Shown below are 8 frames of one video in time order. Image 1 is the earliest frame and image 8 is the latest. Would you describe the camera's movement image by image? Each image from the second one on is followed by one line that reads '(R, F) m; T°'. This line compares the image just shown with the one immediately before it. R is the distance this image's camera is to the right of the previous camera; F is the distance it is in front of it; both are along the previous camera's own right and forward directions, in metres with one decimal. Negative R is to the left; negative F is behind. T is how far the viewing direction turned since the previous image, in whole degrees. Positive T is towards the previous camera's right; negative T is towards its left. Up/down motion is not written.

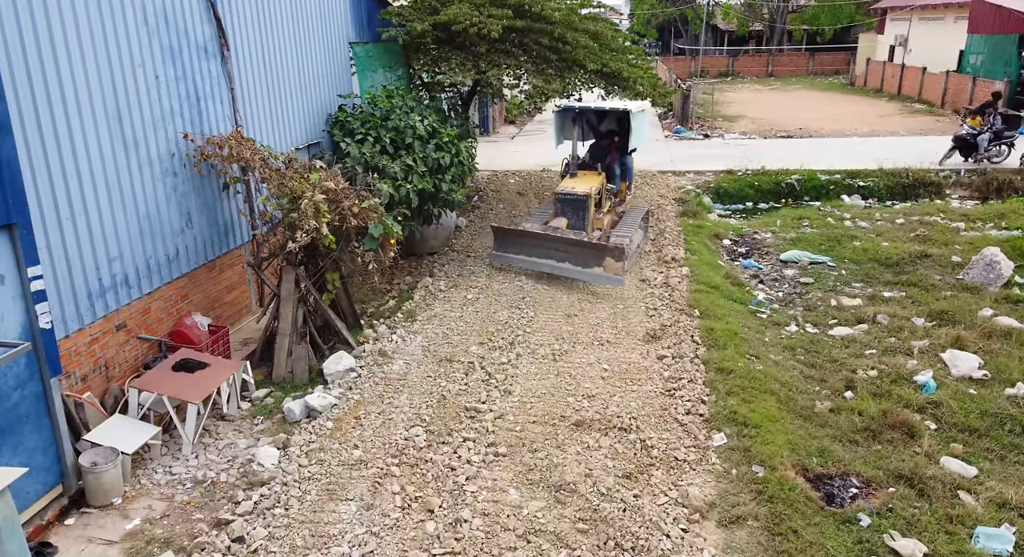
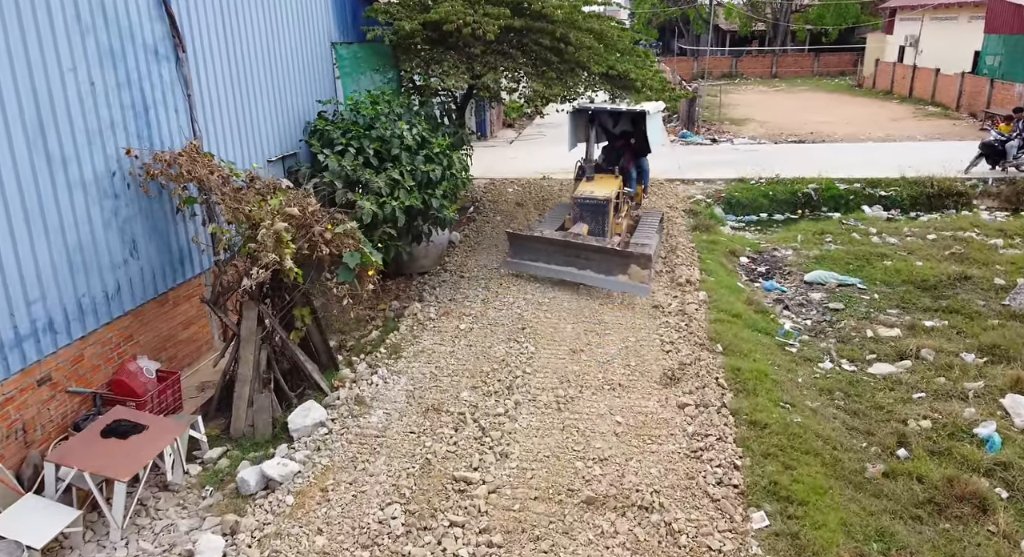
(0.0, +0.8) m; 0°
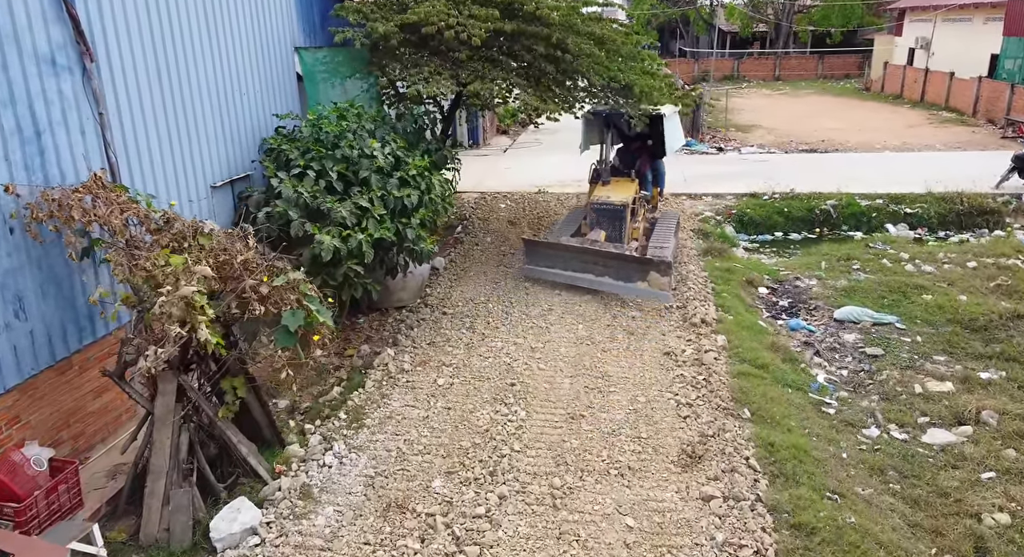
(+0.1, +1.0) m; 0°
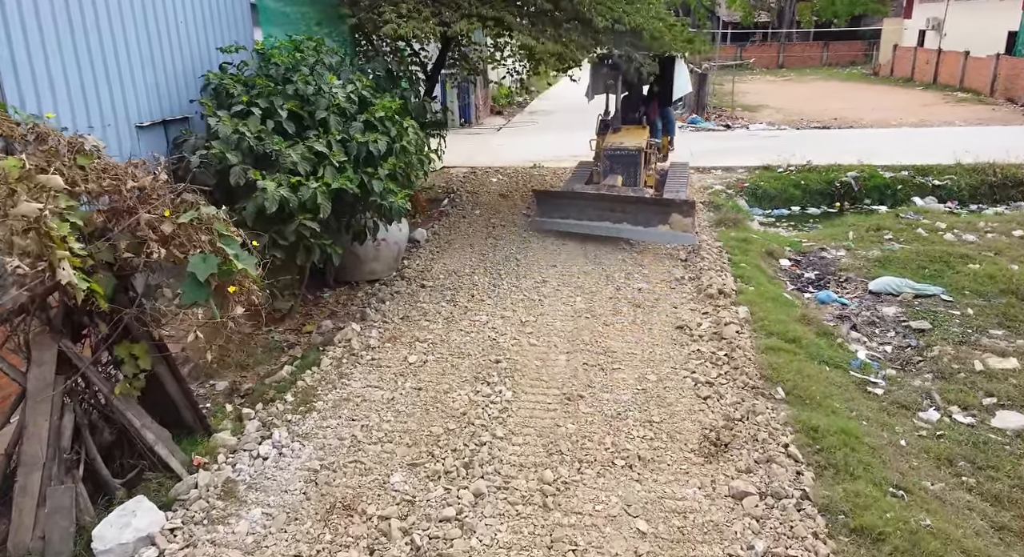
(+0.1, +0.9) m; 0°
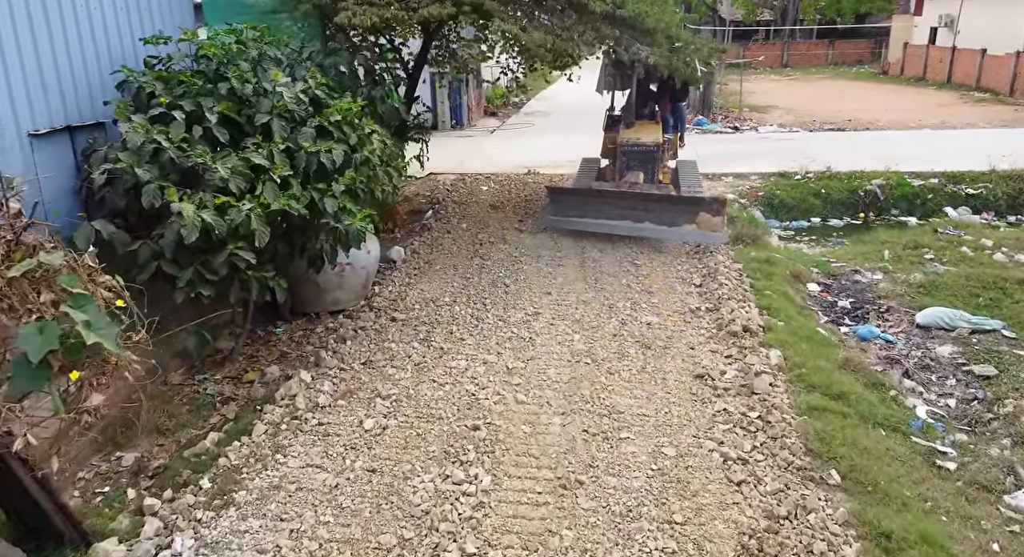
(+0.1, +0.9) m; 0°
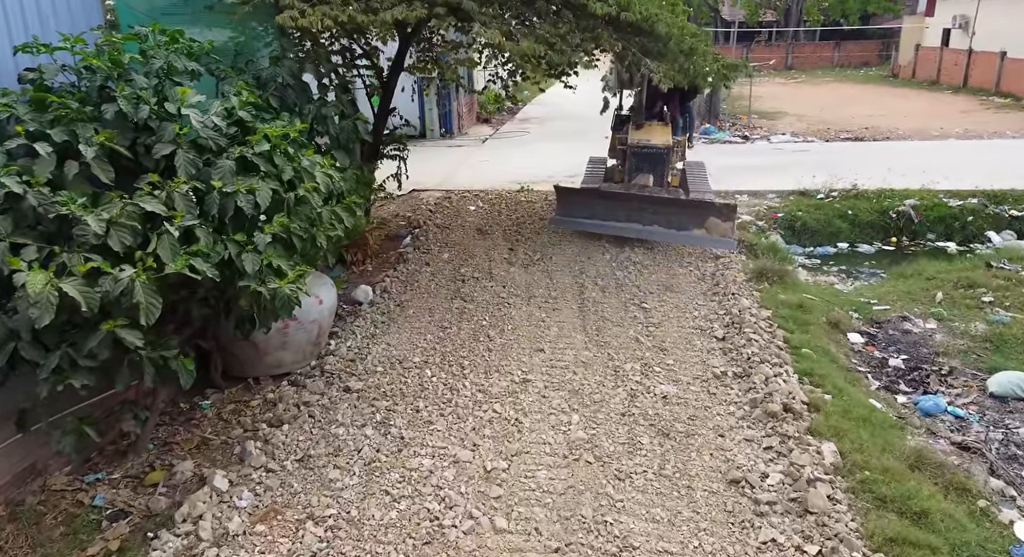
(+0.1, +1.0) m; 0°
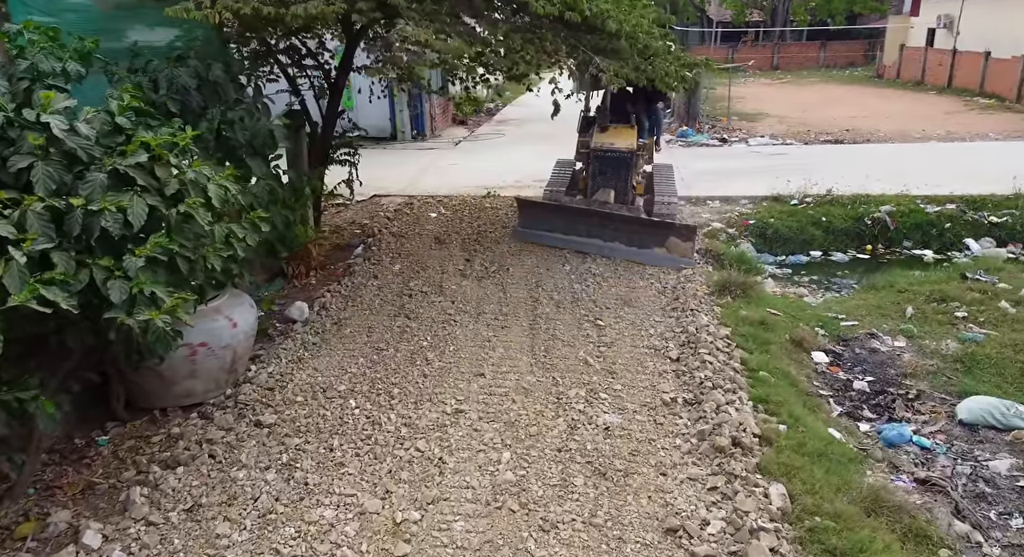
(+0.3, +0.3) m; +1°
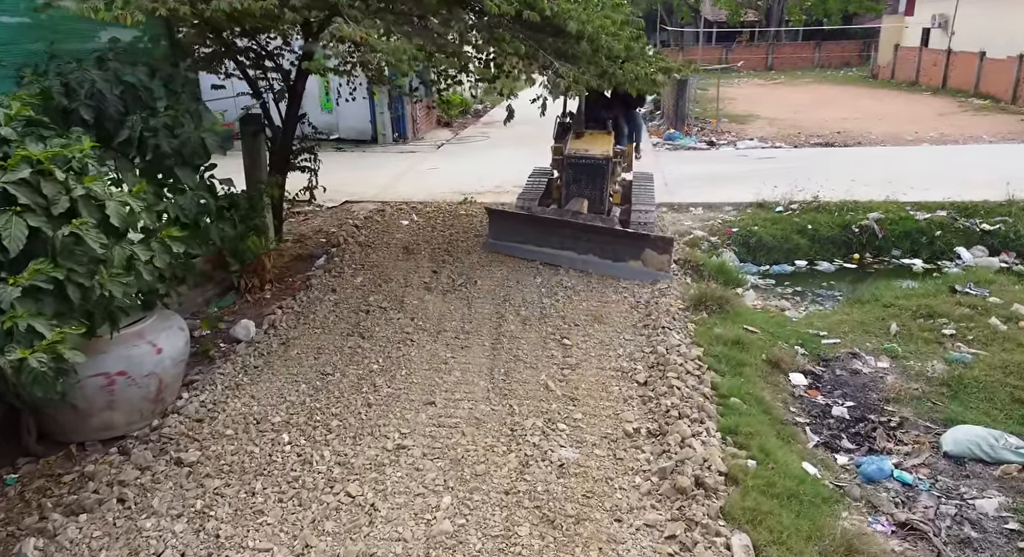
(+0.2, +0.3) m; 0°
